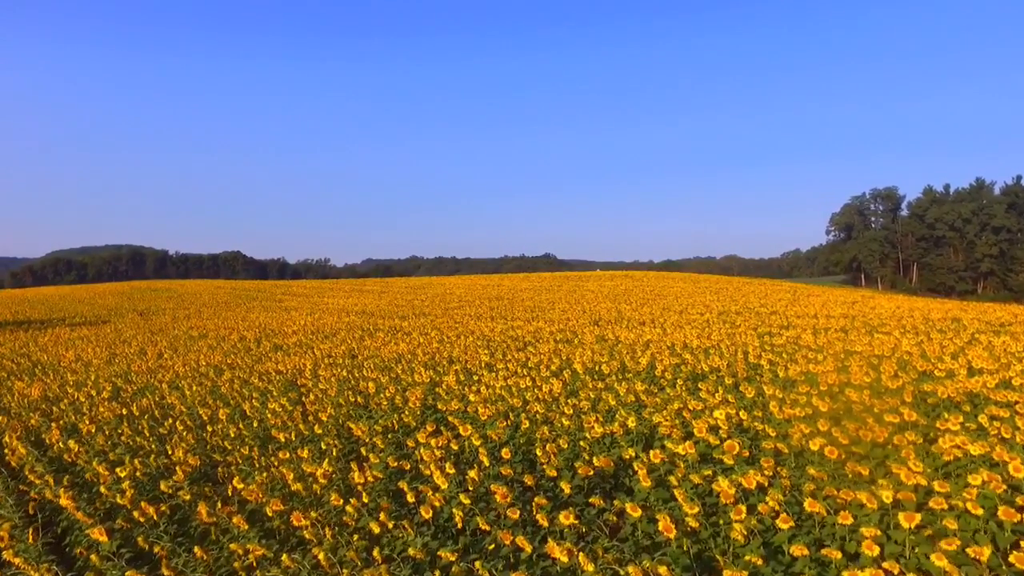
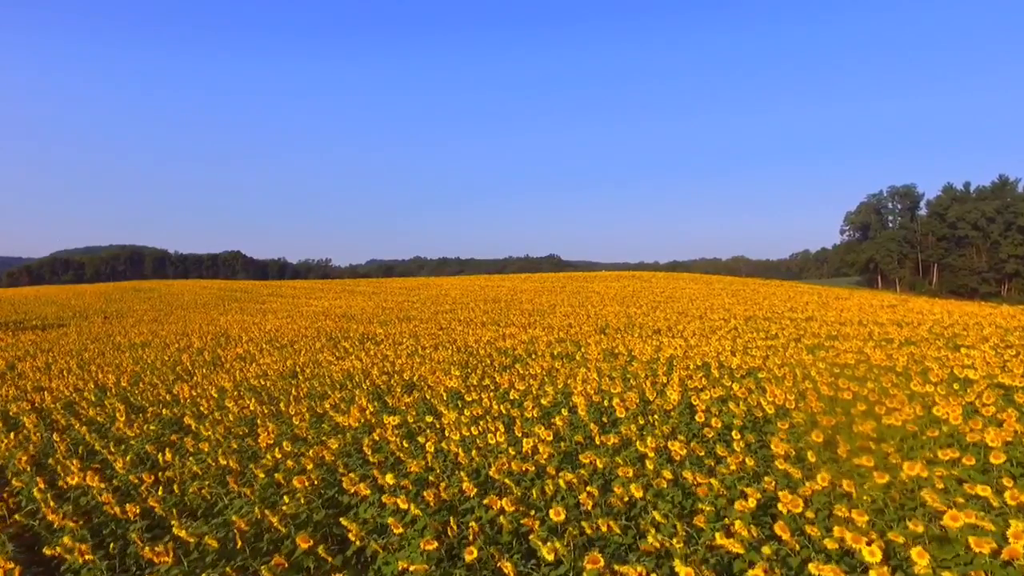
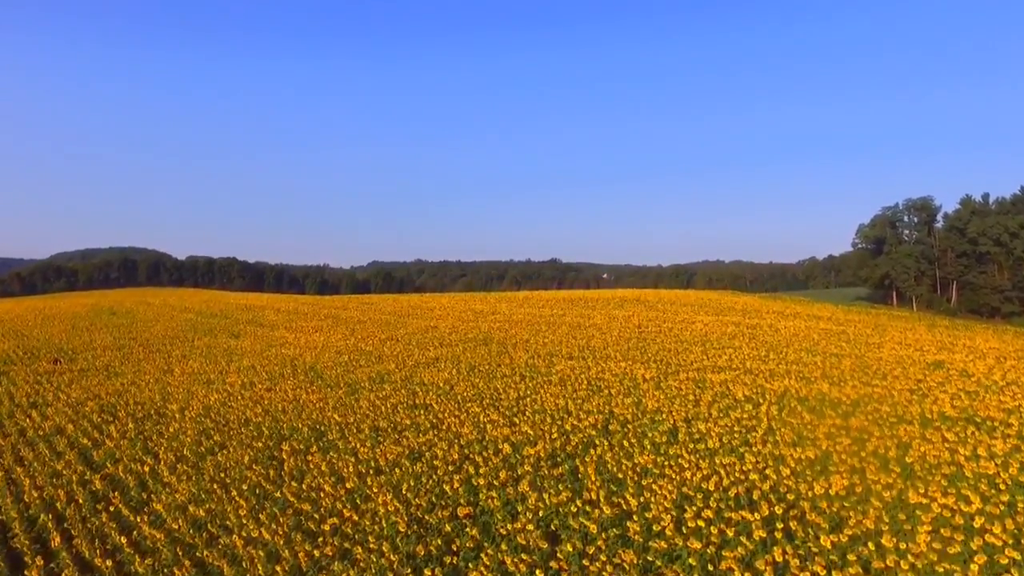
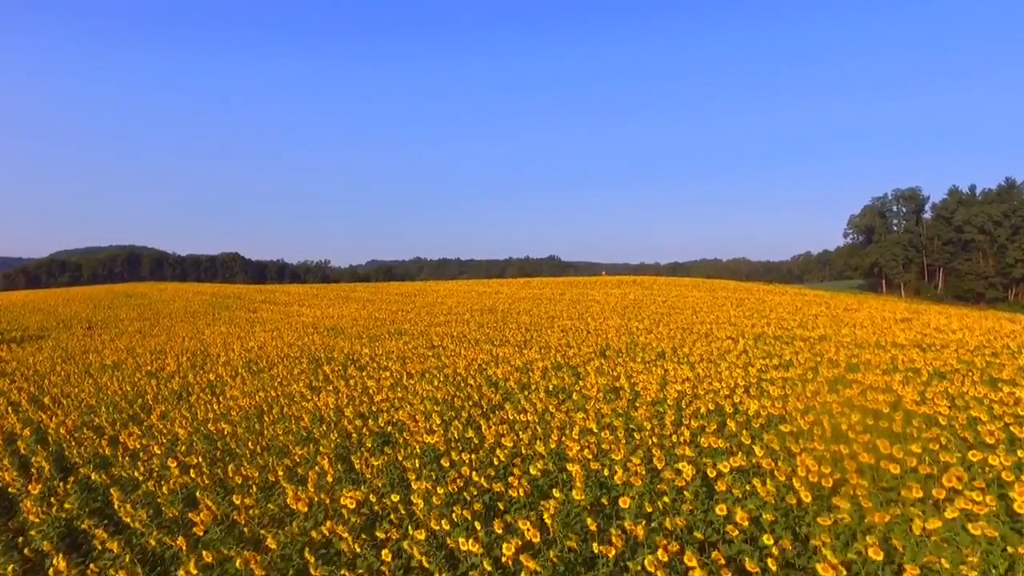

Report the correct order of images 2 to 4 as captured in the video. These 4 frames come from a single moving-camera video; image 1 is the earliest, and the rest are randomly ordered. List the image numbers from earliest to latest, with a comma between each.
2, 4, 3
